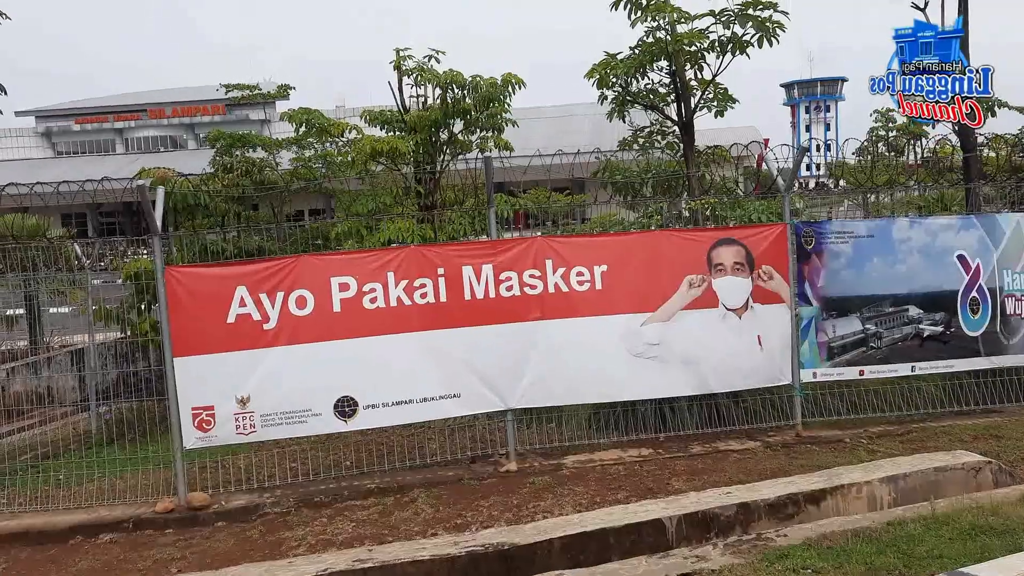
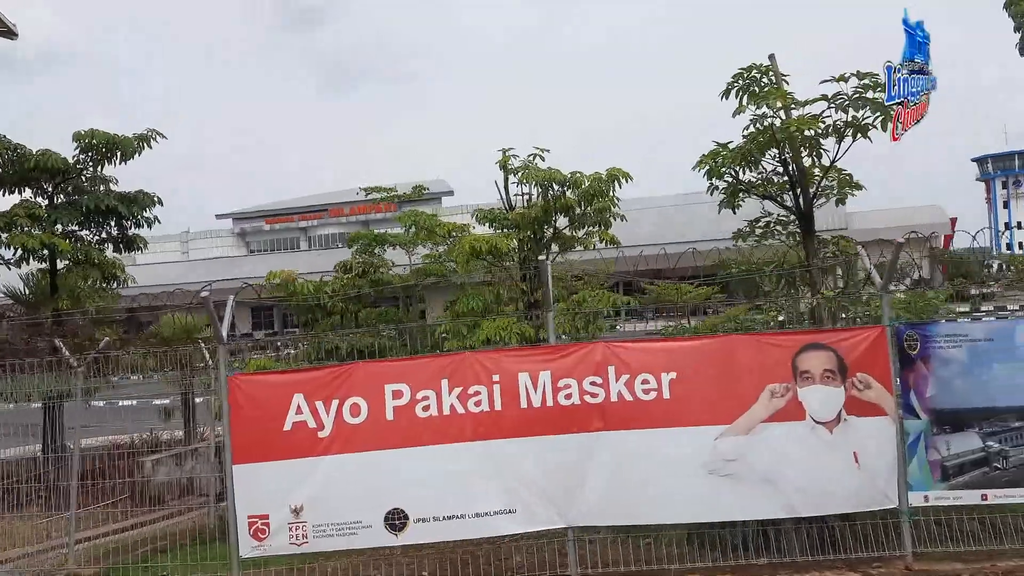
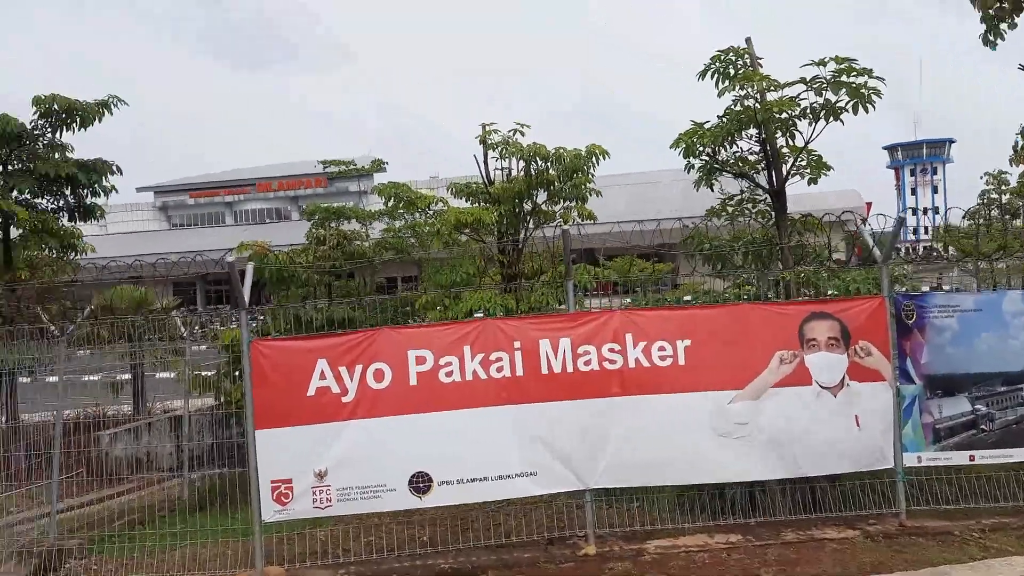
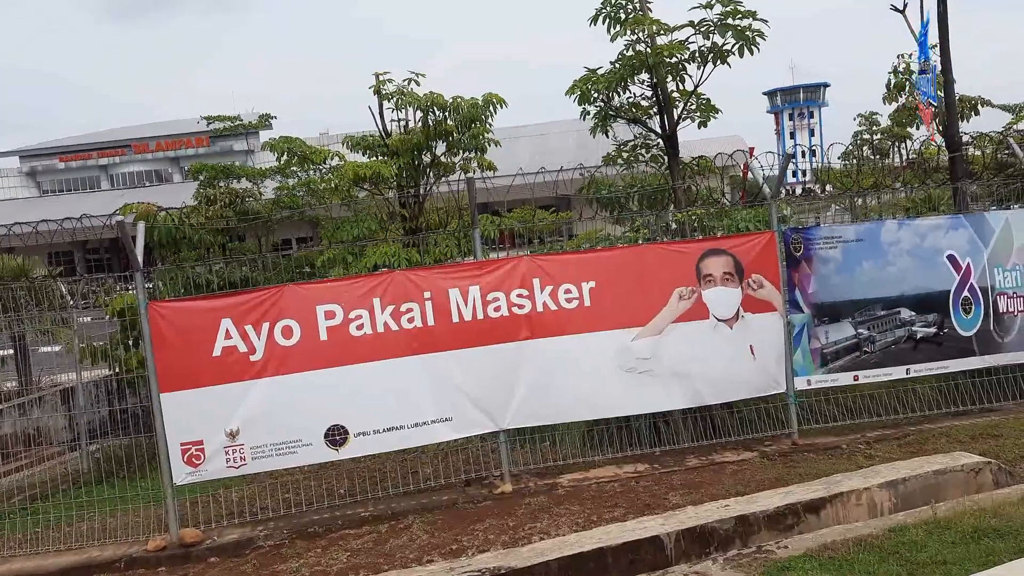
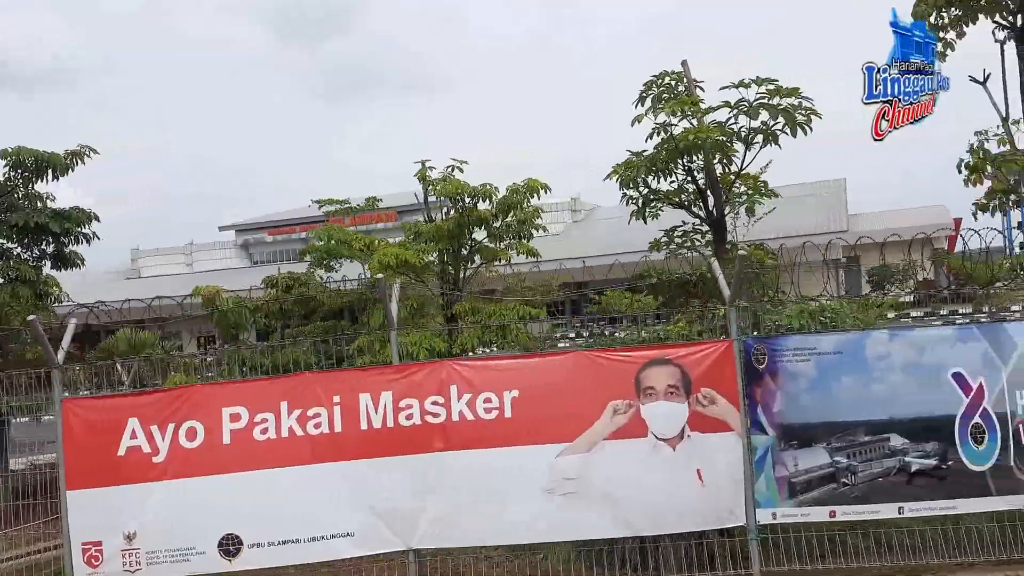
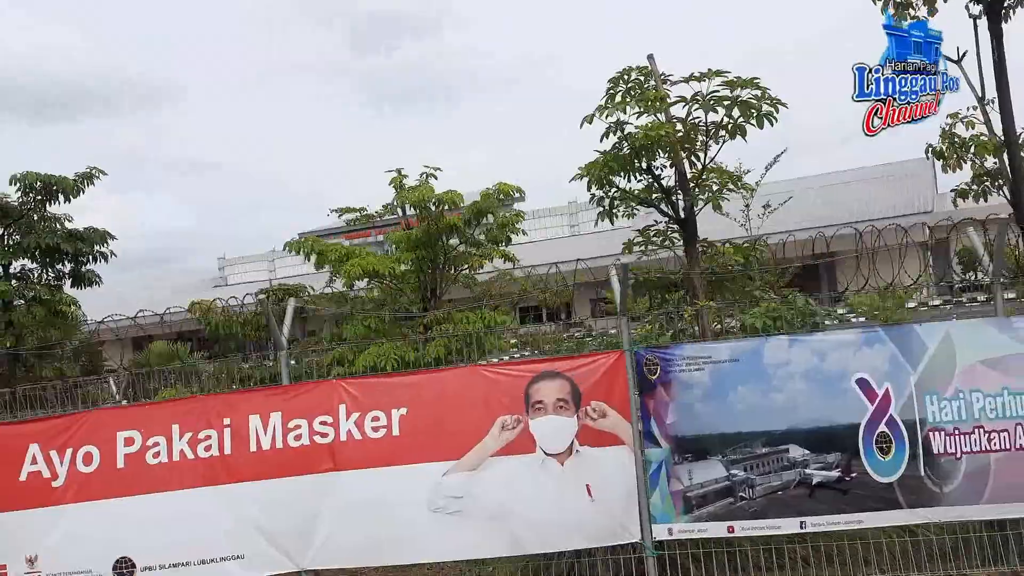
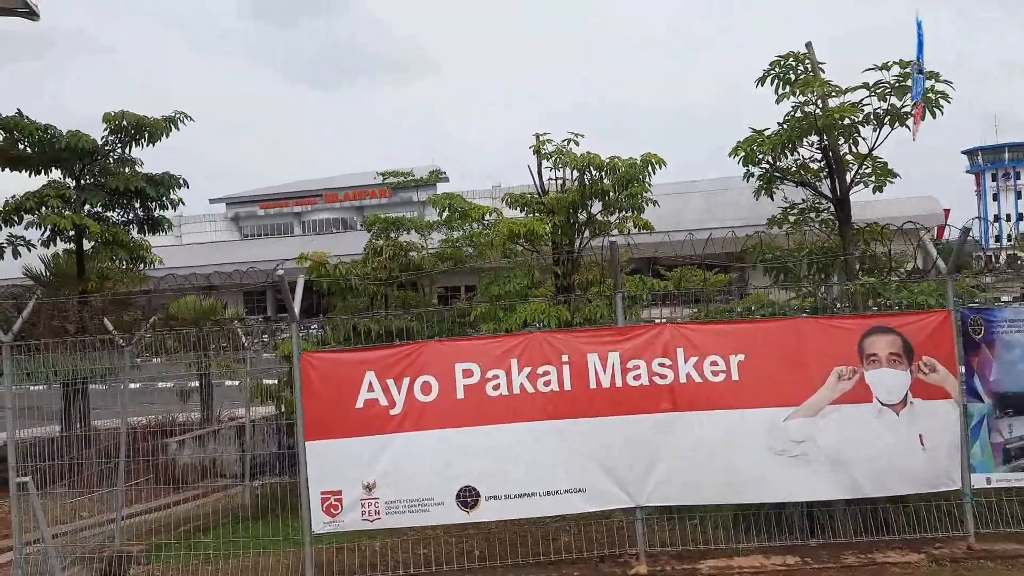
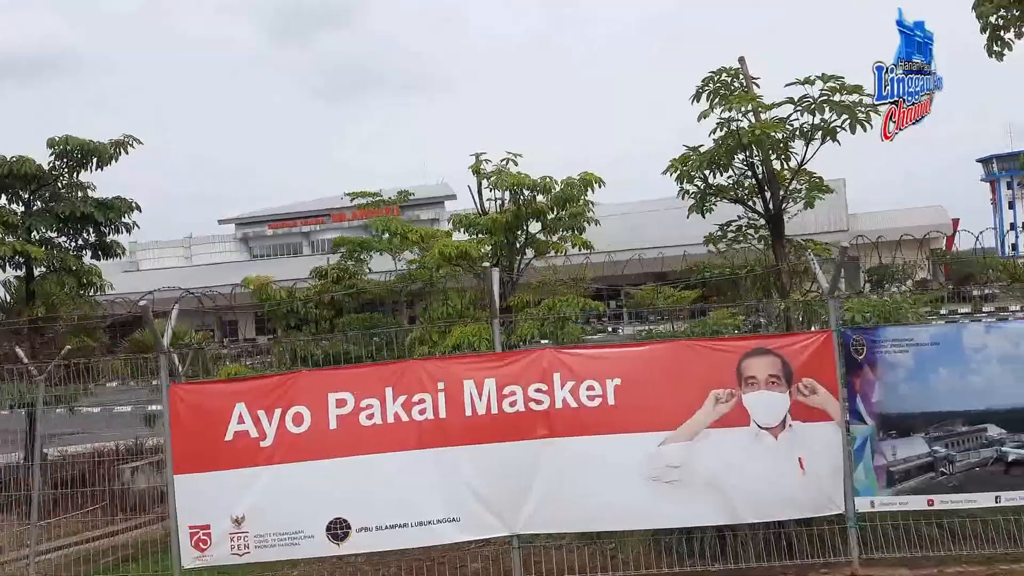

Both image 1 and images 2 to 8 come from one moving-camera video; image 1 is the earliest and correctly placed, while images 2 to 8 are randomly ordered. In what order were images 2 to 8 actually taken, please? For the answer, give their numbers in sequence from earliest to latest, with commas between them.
4, 3, 7, 2, 8, 5, 6
